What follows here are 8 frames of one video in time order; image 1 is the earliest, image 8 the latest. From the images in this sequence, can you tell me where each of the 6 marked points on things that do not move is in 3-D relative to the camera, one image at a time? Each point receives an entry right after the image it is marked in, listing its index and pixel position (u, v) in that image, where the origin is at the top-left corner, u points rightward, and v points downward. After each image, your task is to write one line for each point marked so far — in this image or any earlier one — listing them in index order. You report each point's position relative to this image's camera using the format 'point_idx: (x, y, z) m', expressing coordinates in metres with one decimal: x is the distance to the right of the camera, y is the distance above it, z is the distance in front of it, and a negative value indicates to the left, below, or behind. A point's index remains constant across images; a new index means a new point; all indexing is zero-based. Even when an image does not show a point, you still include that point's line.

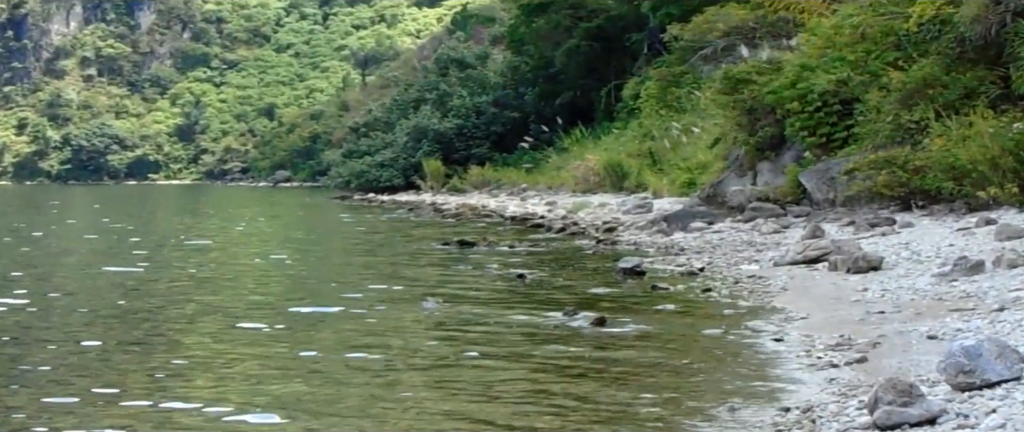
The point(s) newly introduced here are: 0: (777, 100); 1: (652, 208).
0: (+3.5, +1.5, +18.8) m
1: (+1.9, +0.1, +19.5) m
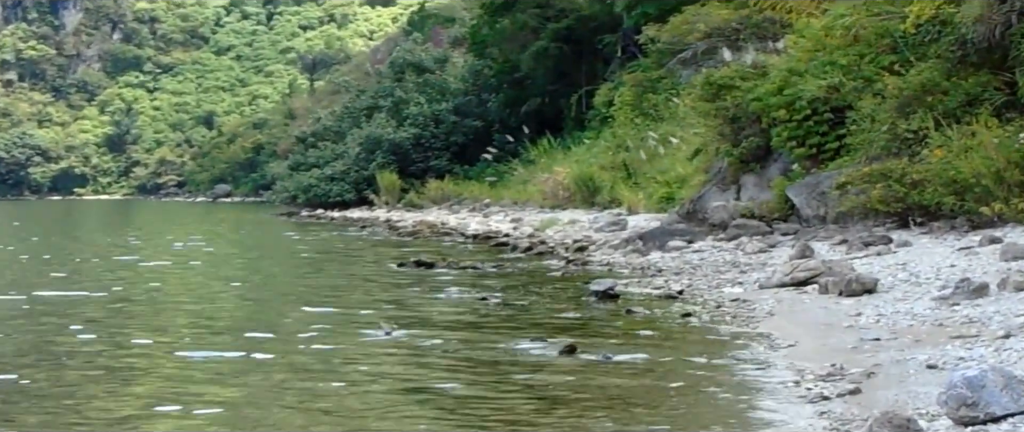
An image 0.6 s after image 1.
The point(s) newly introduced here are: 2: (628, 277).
0: (+3.0, +1.3, +17.2) m
1: (+1.4, -0.1, +18.0) m
2: (+1.3, -0.6, +16.1) m
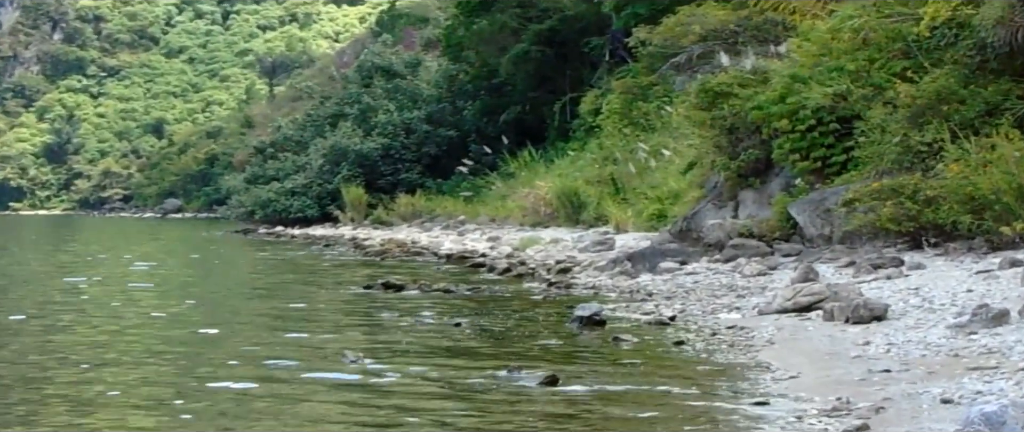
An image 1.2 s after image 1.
0: (+2.7, +1.1, +15.8) m
1: (+1.2, -0.3, +16.5) m
2: (+1.0, -0.8, +14.7) m
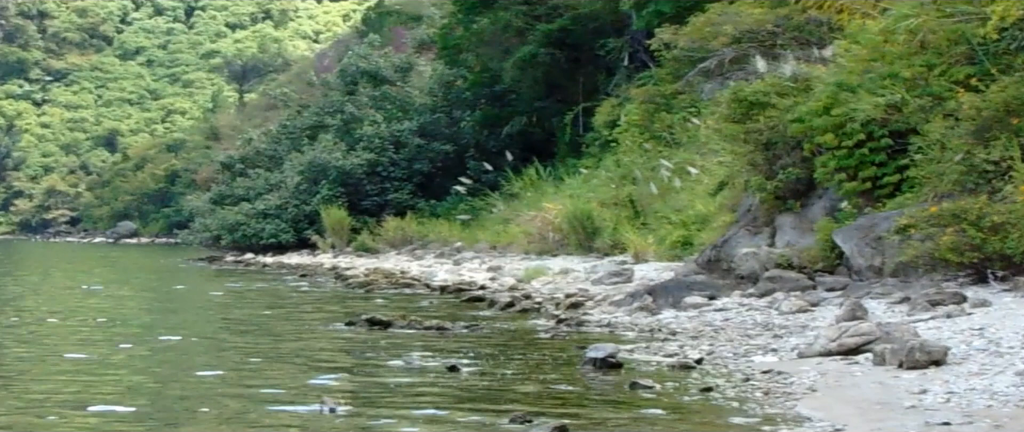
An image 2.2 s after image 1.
0: (+2.8, +0.8, +13.8) m
1: (+1.2, -0.6, +14.5) m
2: (+1.1, -1.1, +12.6) m
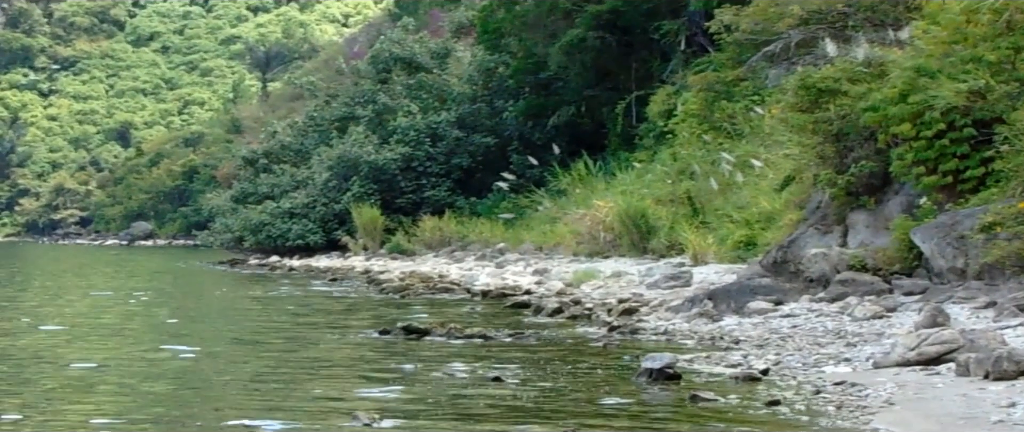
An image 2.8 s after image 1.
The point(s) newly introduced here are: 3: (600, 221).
0: (+3.2, +0.8, +12.6) m
1: (+1.7, -0.6, +13.4) m
2: (+1.5, -1.1, +11.5) m
3: (+1.1, 0.0, +17.4) m
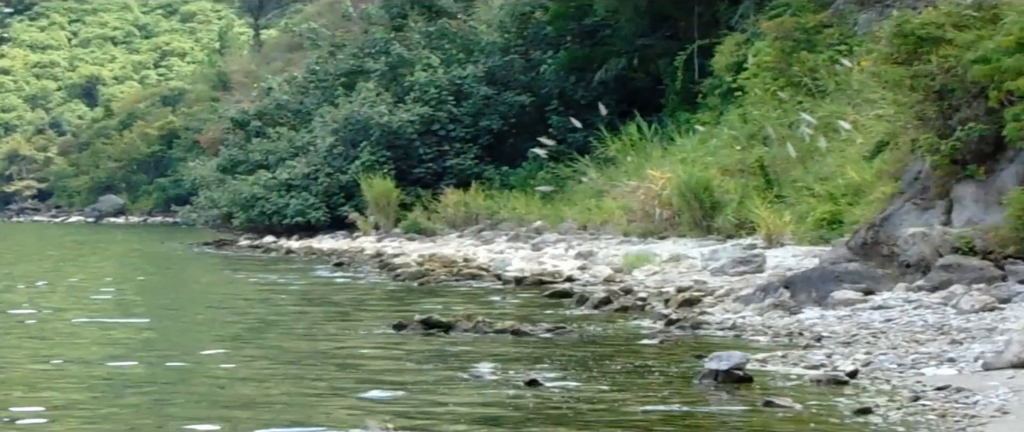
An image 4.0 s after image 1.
0: (+3.5, +1.1, +10.6) m
1: (+2.0, -0.4, +11.3) m
2: (+1.7, -0.9, +9.5) m
3: (+1.5, +0.2, +15.4) m
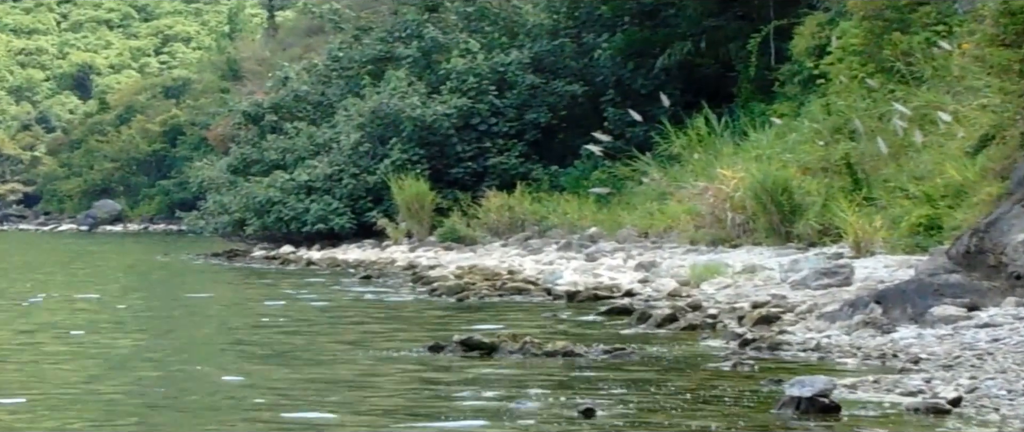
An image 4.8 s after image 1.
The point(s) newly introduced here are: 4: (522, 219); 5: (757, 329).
0: (+3.8, +1.0, +9.2) m
1: (+2.3, -0.4, +10.0) m
2: (+2.1, -0.9, +8.1) m
3: (+1.9, +0.2, +14.1) m
4: (0.0, 0.0, +18.6) m
5: (+1.6, -0.7, +9.2) m
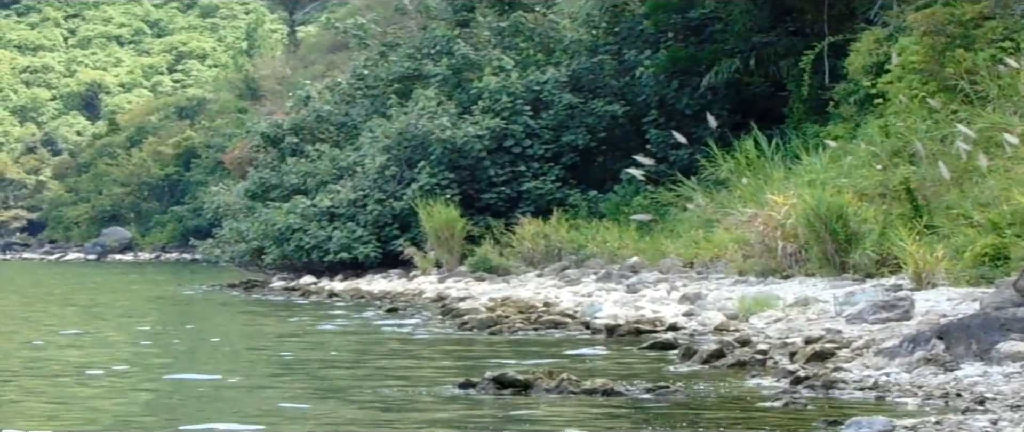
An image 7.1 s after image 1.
0: (+4.0, +0.8, +8.6) m
1: (+2.5, -0.6, +9.4) m
2: (+2.3, -1.1, +7.5) m
3: (+2.1, 0.0, +13.5) m
4: (+0.3, -0.3, +18.0) m
5: (+1.8, -0.9, +8.6) m
